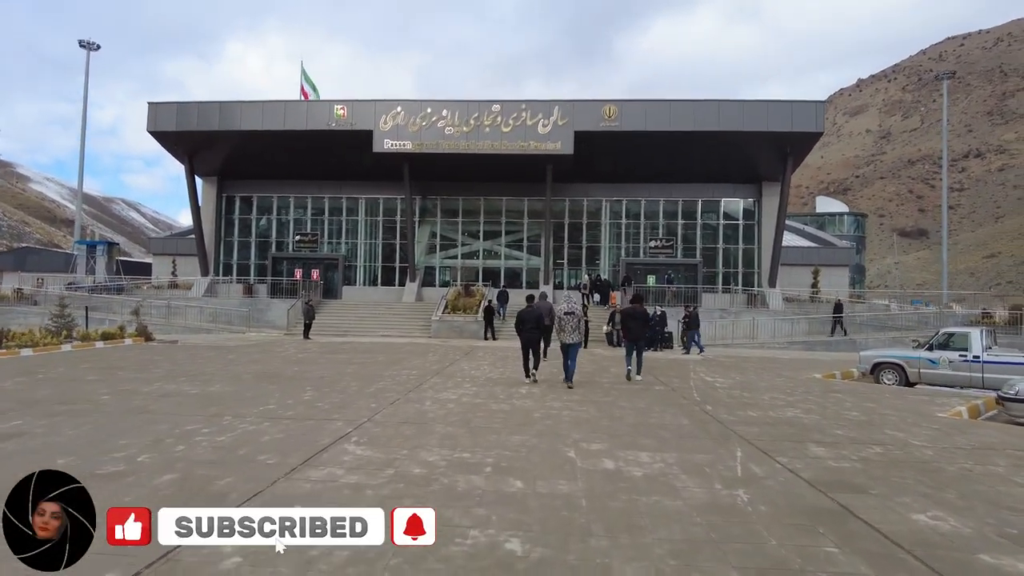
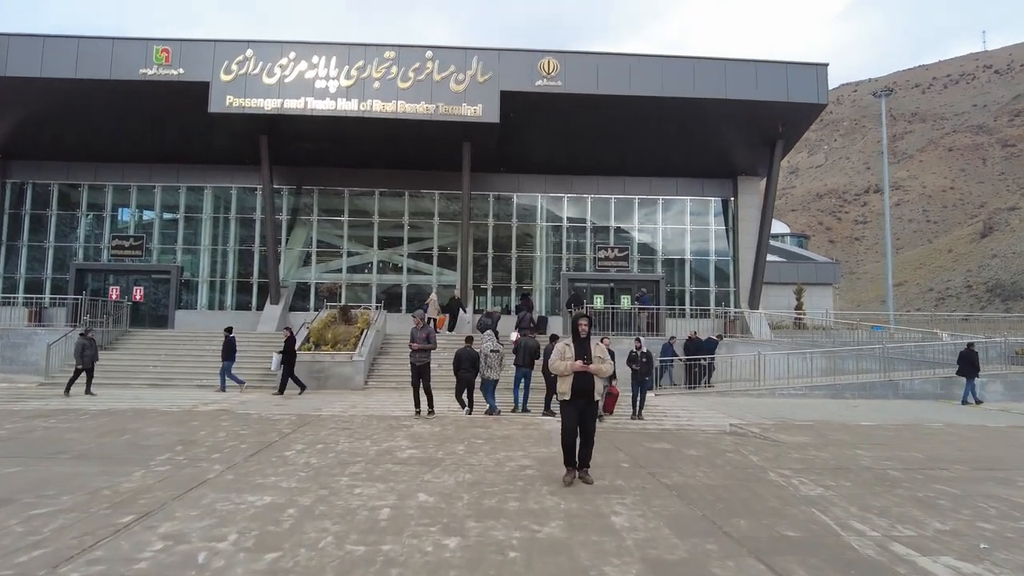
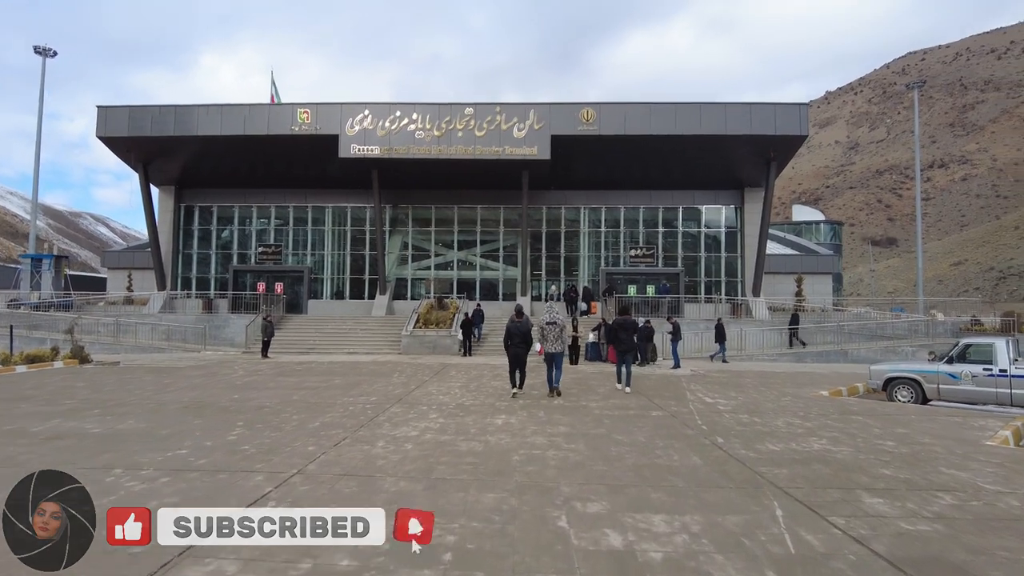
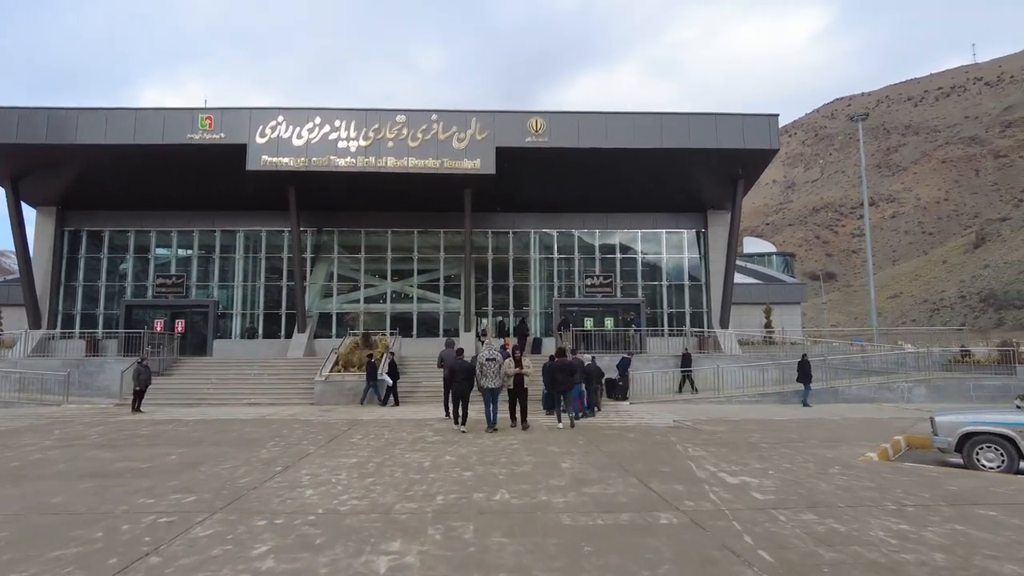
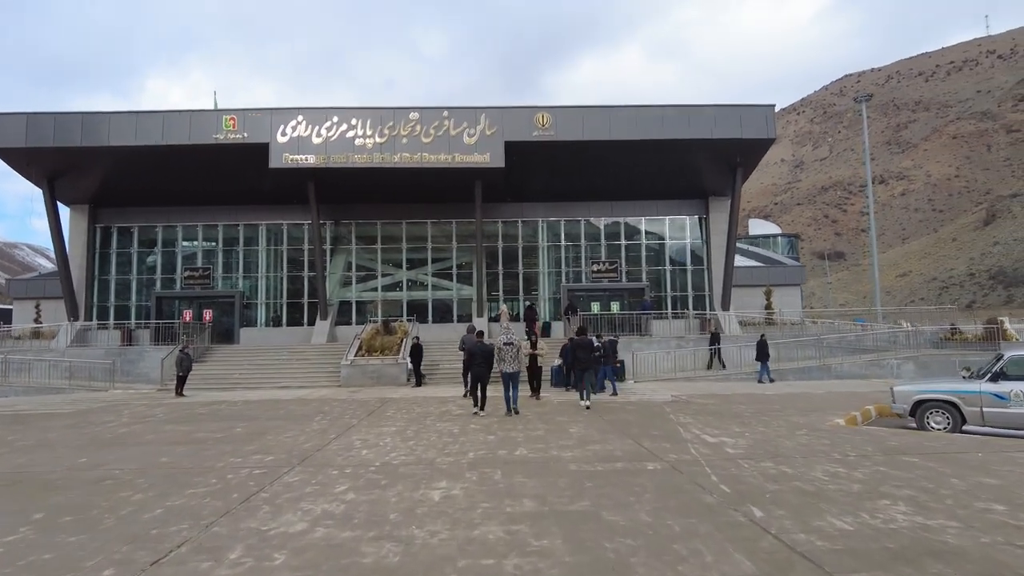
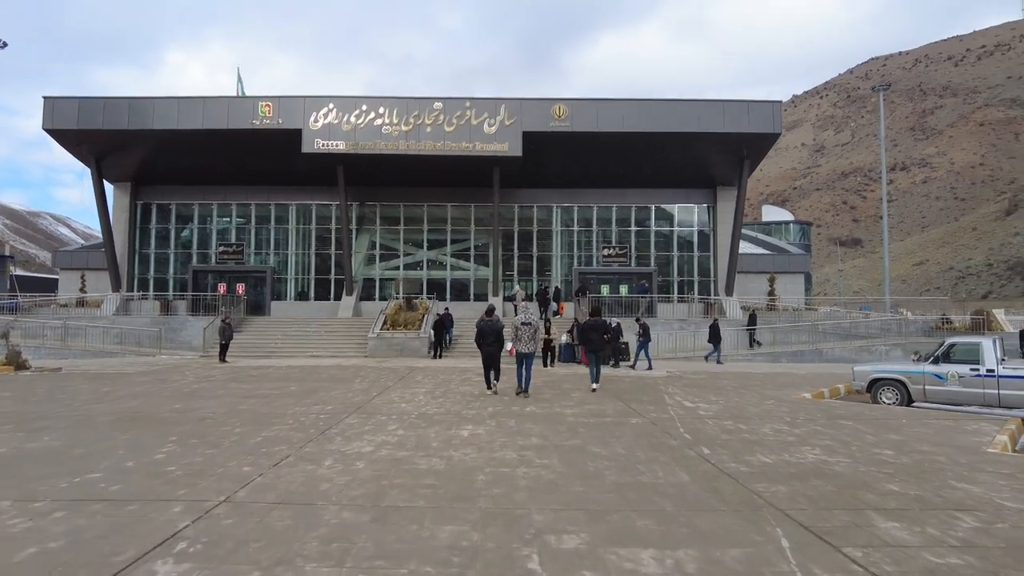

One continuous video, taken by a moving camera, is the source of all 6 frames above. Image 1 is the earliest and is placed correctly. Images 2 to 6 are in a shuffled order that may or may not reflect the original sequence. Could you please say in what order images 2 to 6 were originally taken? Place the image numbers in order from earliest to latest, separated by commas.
3, 6, 5, 4, 2
